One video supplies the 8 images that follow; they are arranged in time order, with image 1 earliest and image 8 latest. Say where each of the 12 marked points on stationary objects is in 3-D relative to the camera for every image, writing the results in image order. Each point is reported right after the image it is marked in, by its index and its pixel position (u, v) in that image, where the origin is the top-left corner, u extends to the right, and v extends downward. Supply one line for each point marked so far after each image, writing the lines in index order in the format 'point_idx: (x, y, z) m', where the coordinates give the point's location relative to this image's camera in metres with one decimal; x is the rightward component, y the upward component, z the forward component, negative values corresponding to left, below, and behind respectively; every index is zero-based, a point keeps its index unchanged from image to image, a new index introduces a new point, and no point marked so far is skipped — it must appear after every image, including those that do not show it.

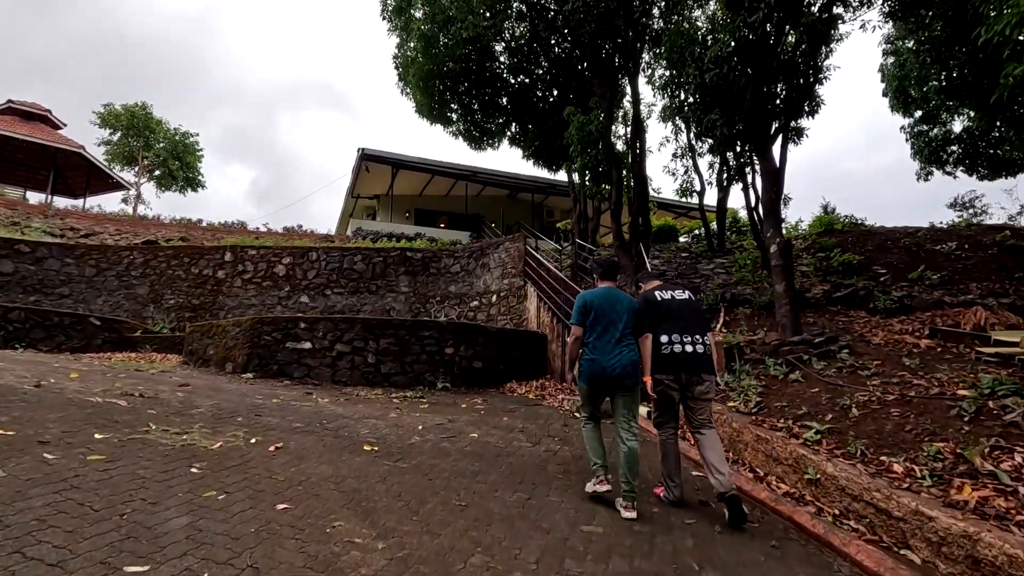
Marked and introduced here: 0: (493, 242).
0: (-0.5, +1.1, +12.9) m
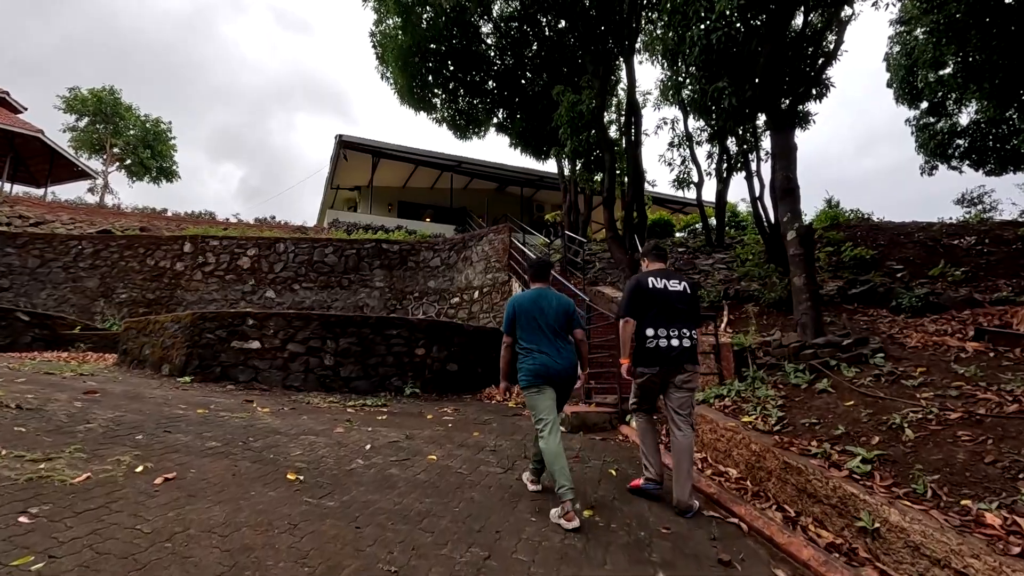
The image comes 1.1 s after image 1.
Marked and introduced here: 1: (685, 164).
0: (-0.8, +1.2, +11.9) m
1: (+4.6, +3.3, +14.1) m
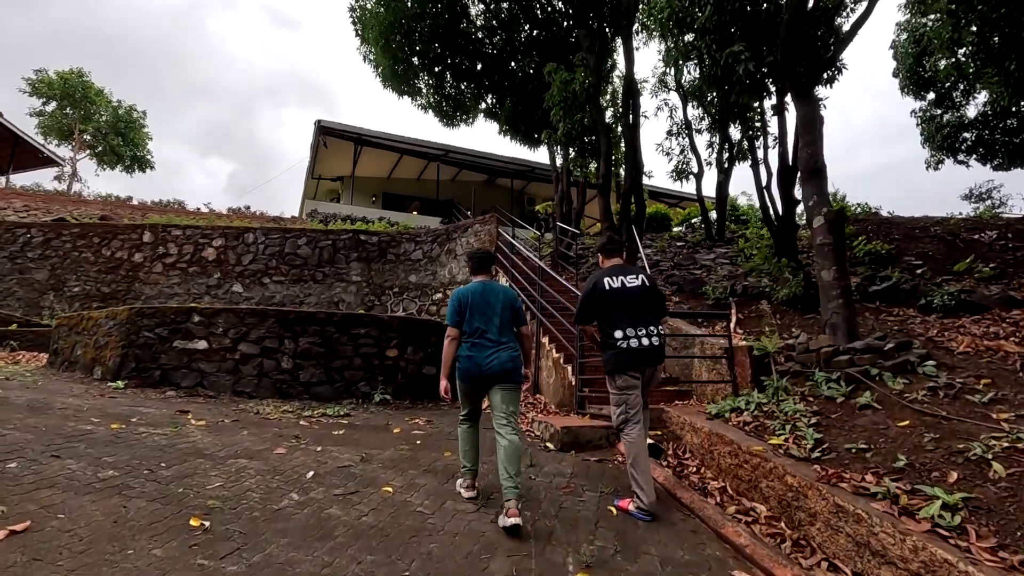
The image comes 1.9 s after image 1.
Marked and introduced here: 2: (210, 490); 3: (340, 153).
0: (-1.1, +1.3, +11.1) m
1: (+4.3, +3.4, +13.3) m
2: (-1.8, -1.2, +3.1) m
3: (-5.6, +4.4, +17.2) m
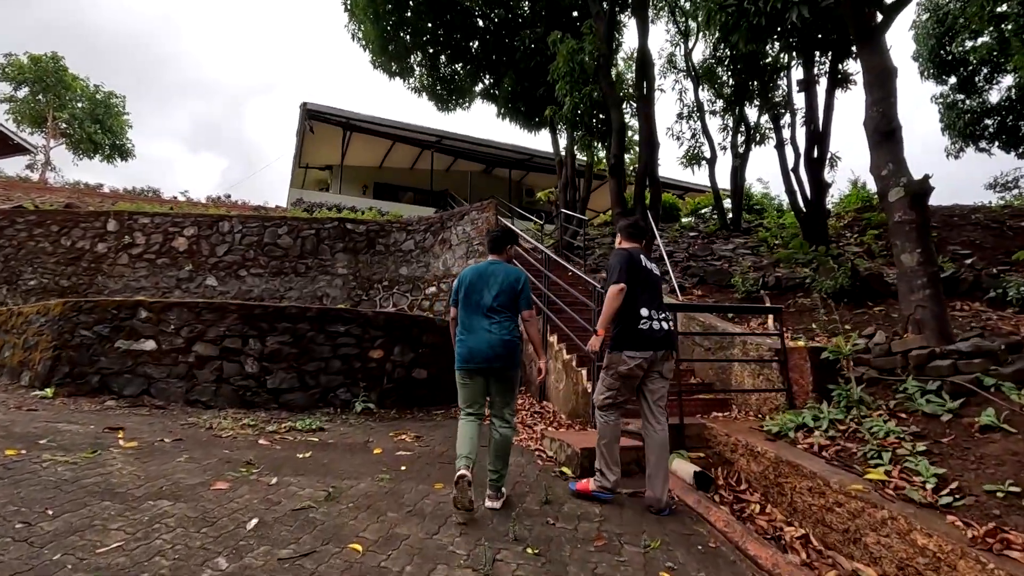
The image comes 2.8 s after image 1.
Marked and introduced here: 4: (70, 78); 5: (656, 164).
0: (-1.1, +1.5, +10.2) m
1: (+4.3, +3.5, +12.4) m
2: (-1.7, -1.1, +2.2) m
3: (-5.6, +4.5, +16.3) m
4: (-16.4, +7.8, +19.8) m
5: (+2.2, +1.9, +8.3) m
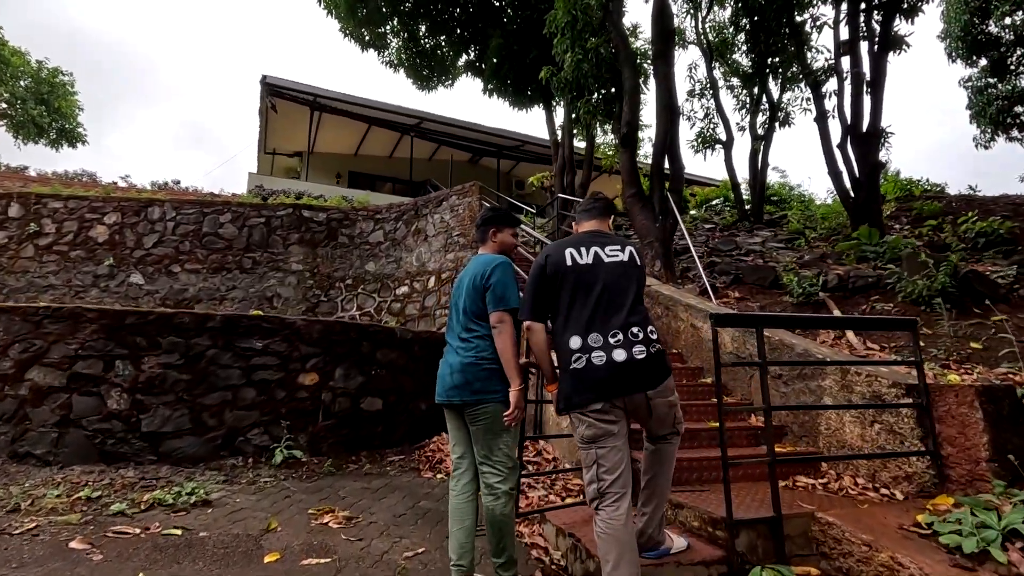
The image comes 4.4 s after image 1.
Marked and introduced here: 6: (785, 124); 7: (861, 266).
0: (-1.3, +1.5, +8.6) m
1: (+4.0, +3.5, +10.9) m
2: (-1.7, -1.1, +0.6) m
3: (-5.9, +4.6, +14.6) m
4: (-16.8, +7.9, +17.9) m
5: (+2.1, +1.9, +6.8) m
6: (+5.1, +3.1, +9.9) m
7: (+3.6, +0.2, +5.5) m
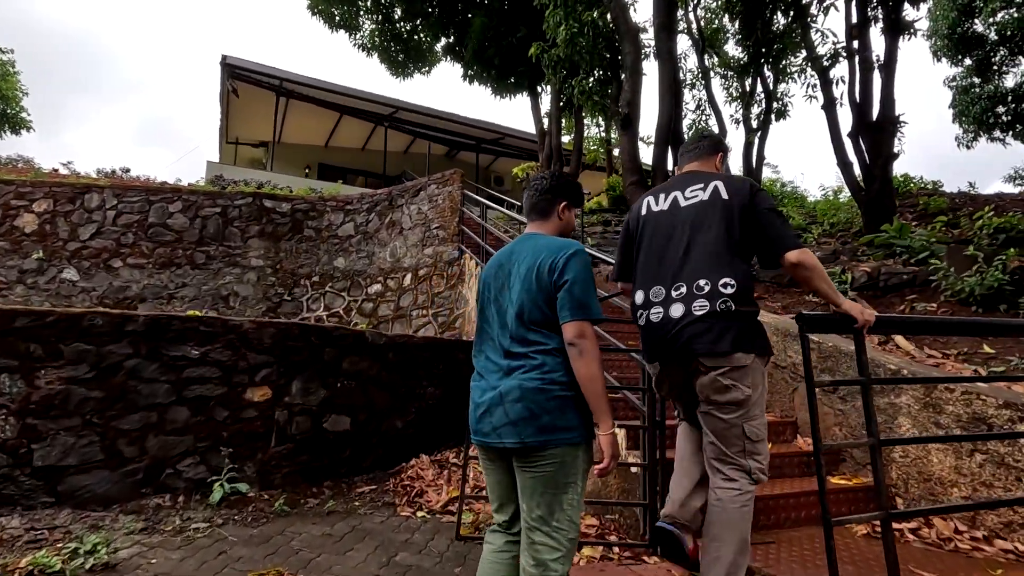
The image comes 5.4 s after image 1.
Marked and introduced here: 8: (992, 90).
0: (-1.5, +1.5, +7.8) m
1: (+3.7, +3.5, +10.4) m
2: (-1.6, -1.1, -0.2) m
3: (-6.5, +4.6, +13.6) m
4: (-17.4, +7.9, +16.4) m
5: (+1.9, +1.9, +6.2) m
6: (+4.8, +3.1, +9.5) m
7: (+3.5, +0.3, +5.0) m
8: (+12.1, +5.0, +13.5) m
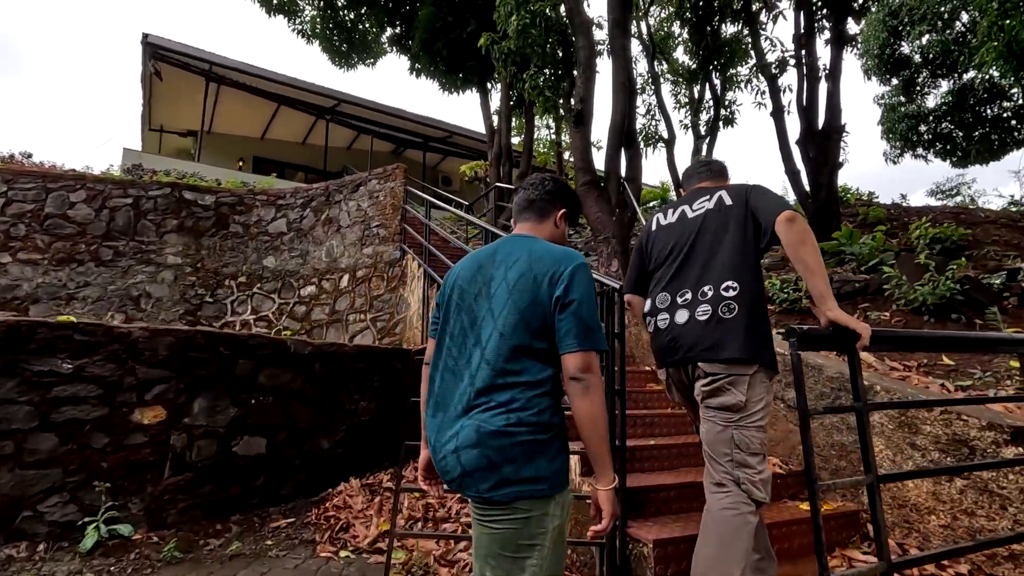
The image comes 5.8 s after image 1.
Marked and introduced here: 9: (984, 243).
0: (-2.2, +1.5, +7.3) m
1: (+2.7, +3.4, +10.4) m
2: (-1.6, -1.0, -0.7) m
3: (-7.7, +4.6, +12.6) m
4: (-18.8, +8.0, +14.3) m
5: (+1.3, +1.9, +6.0) m
6: (+3.9, +2.9, +9.6) m
7: (+3.0, +0.2, +4.9) m
8: (+10.8, +4.8, +14.3) m
9: (+5.6, +0.5, +6.3) m
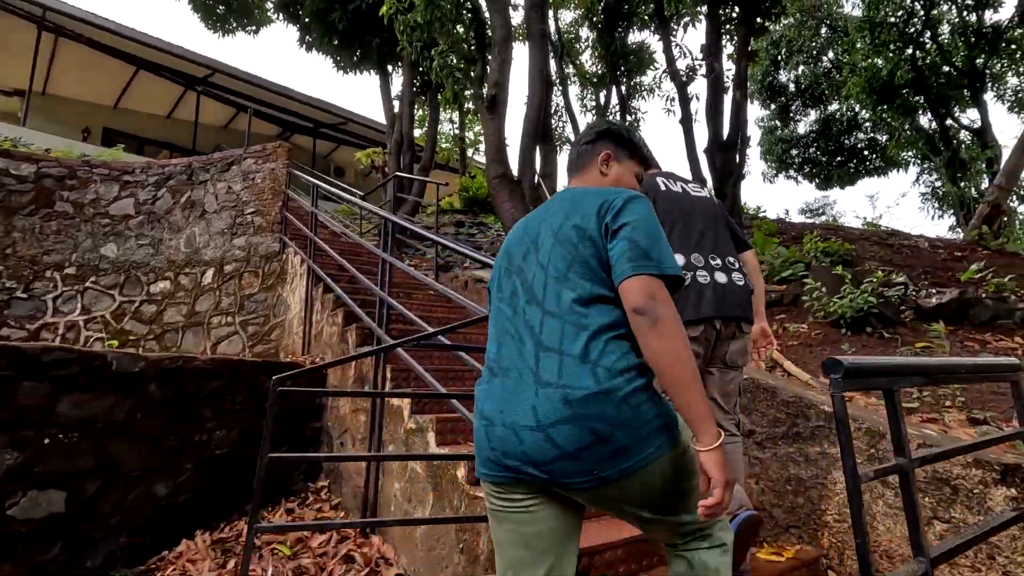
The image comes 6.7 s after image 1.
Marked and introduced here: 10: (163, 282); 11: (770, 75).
0: (-3.4, +1.5, +6.2) m
1: (+0.9, +3.3, +10.2) m
2: (-1.3, -1.0, -1.5) m
3: (-9.7, +4.8, +10.3) m
4: (-20.9, +8.5, +9.9) m
5: (+0.4, +1.8, +5.6) m
6: (+2.2, +2.8, +9.6) m
7: (+2.2, +0.1, +4.9) m
8: (+8.2, +4.5, +15.5) m
9: (+4.4, +0.4, +6.7) m
10: (-3.7, +0.1, +5.7) m
11: (+7.0, +5.7, +14.5) m
